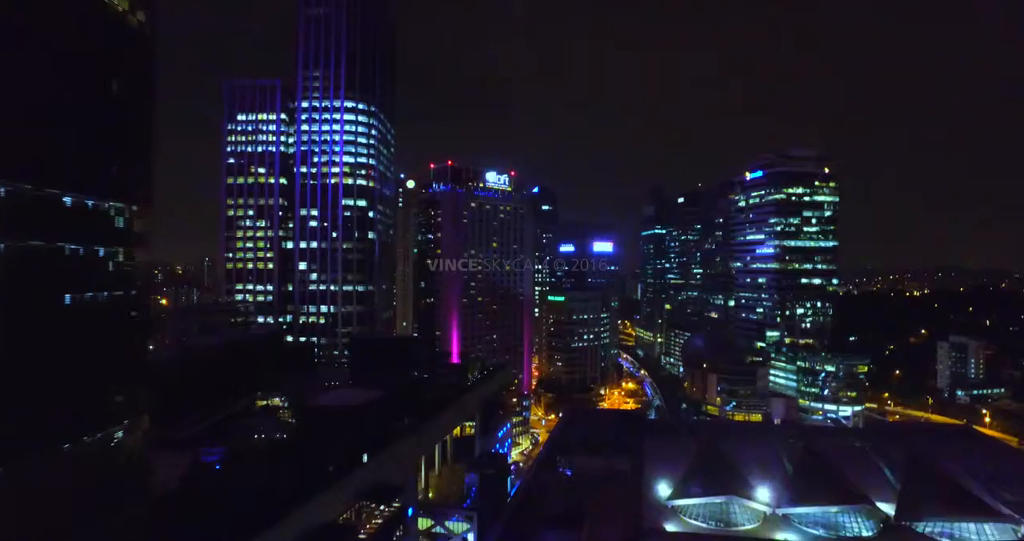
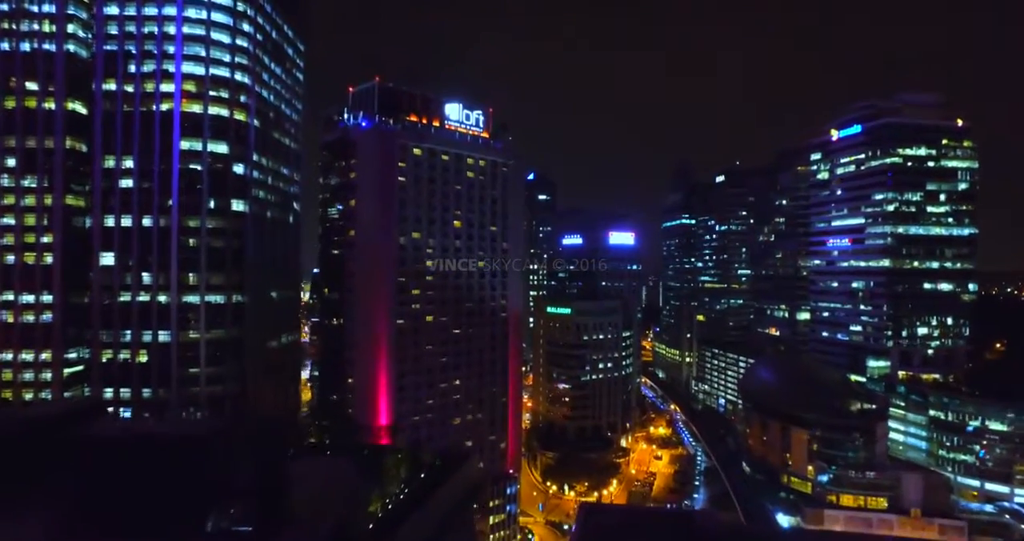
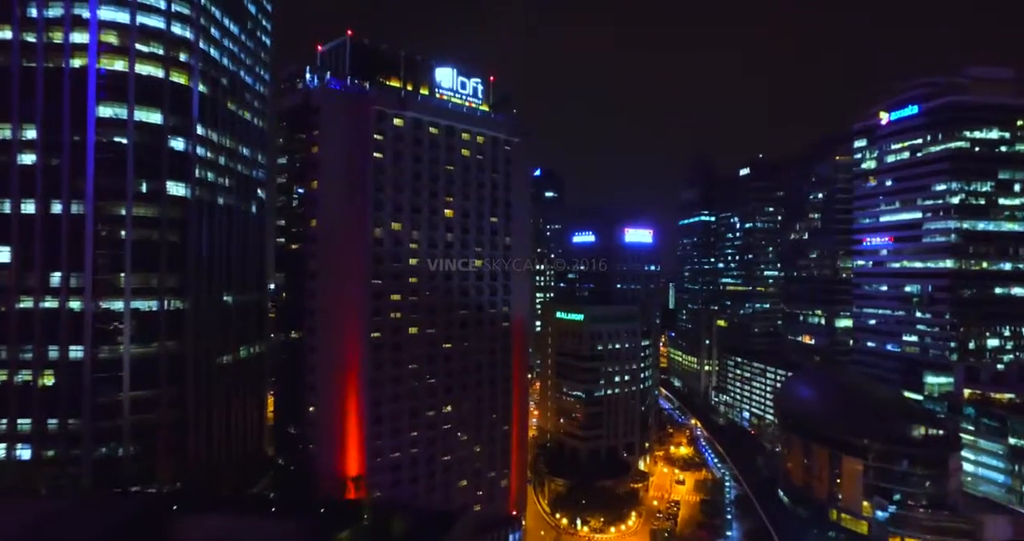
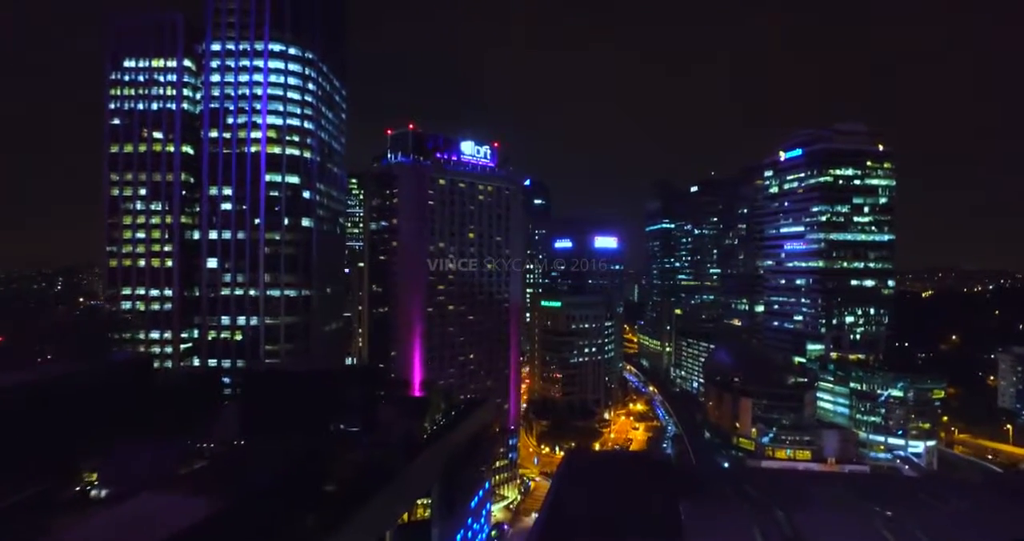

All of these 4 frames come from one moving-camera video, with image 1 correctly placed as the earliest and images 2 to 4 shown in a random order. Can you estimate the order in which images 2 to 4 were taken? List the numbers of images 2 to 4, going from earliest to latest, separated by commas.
4, 2, 3
